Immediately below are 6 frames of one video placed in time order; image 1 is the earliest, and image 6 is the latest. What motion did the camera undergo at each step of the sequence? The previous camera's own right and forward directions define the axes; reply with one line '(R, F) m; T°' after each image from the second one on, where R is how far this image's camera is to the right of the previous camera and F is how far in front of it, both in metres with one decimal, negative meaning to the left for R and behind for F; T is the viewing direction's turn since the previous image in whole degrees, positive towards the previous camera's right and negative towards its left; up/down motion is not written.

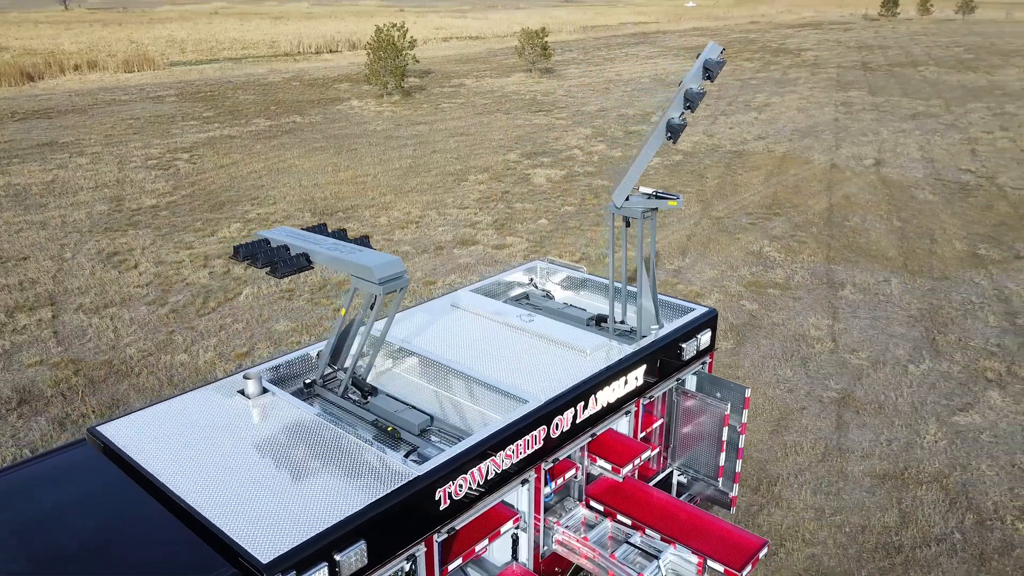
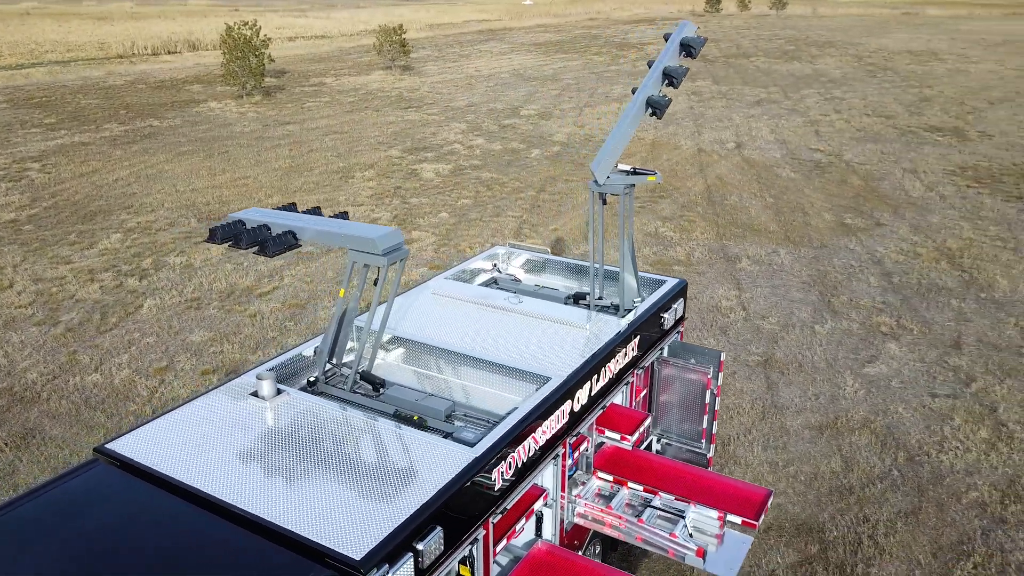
(-0.7, +0.1) m; +10°
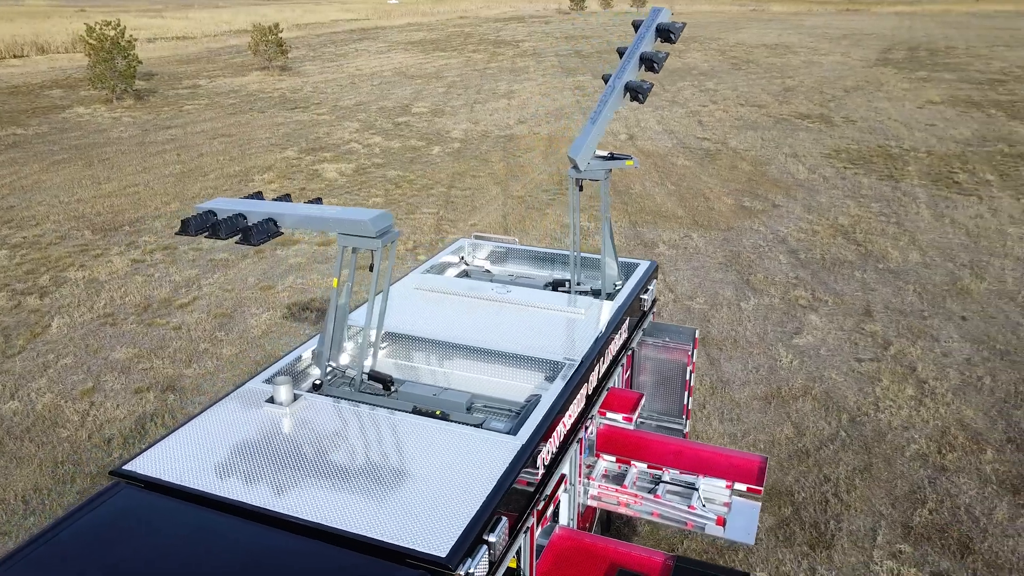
(-0.6, +0.1) m; +9°
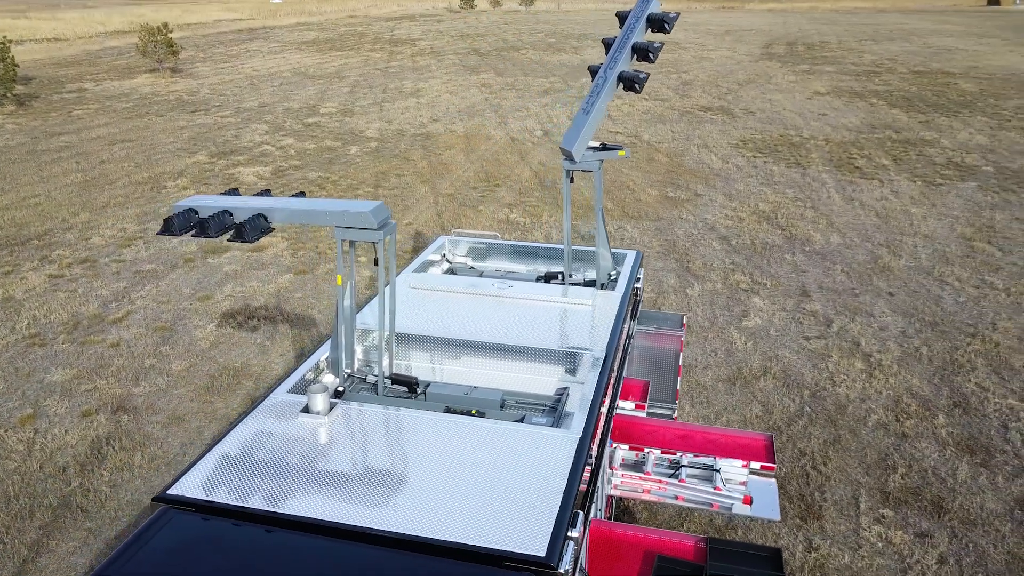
(-0.6, +0.1) m; +7°
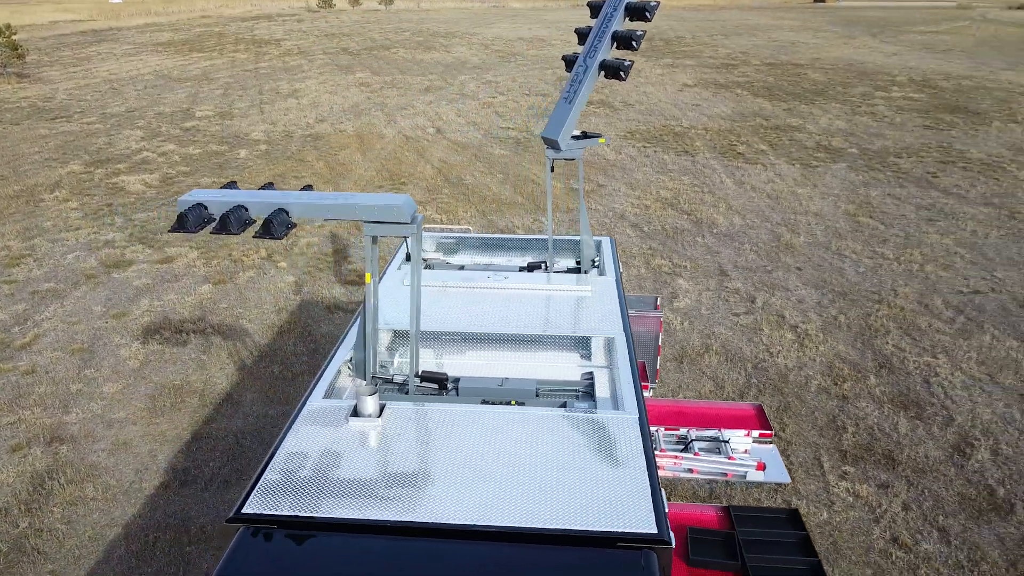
(-0.7, +0.1) m; +9°
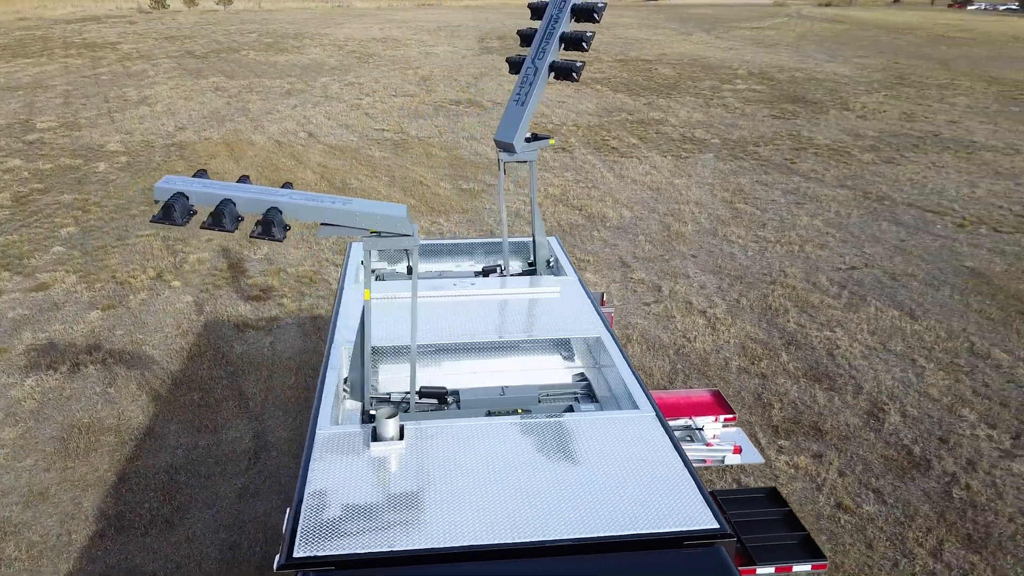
(-0.6, +0.1) m; +10°
